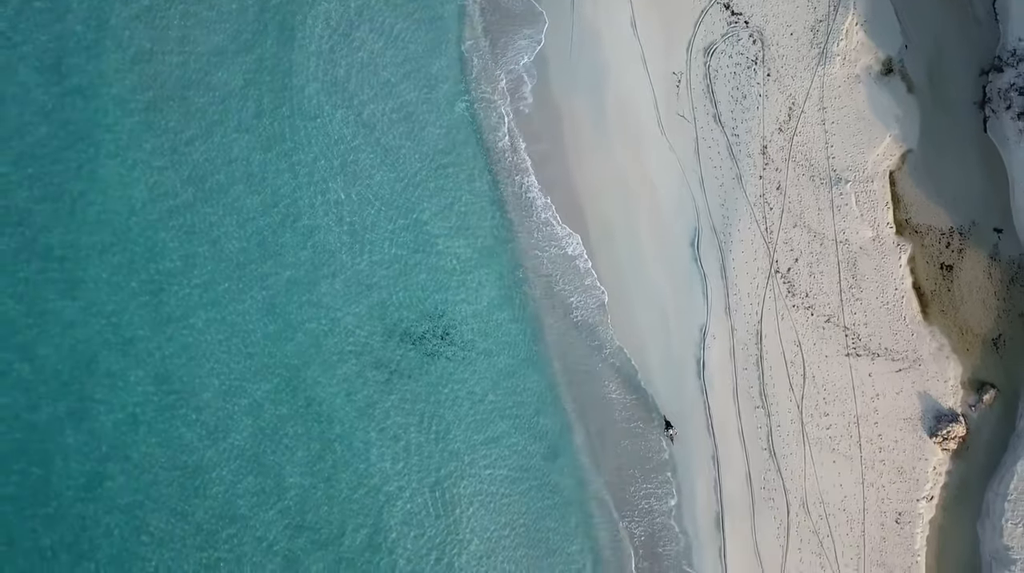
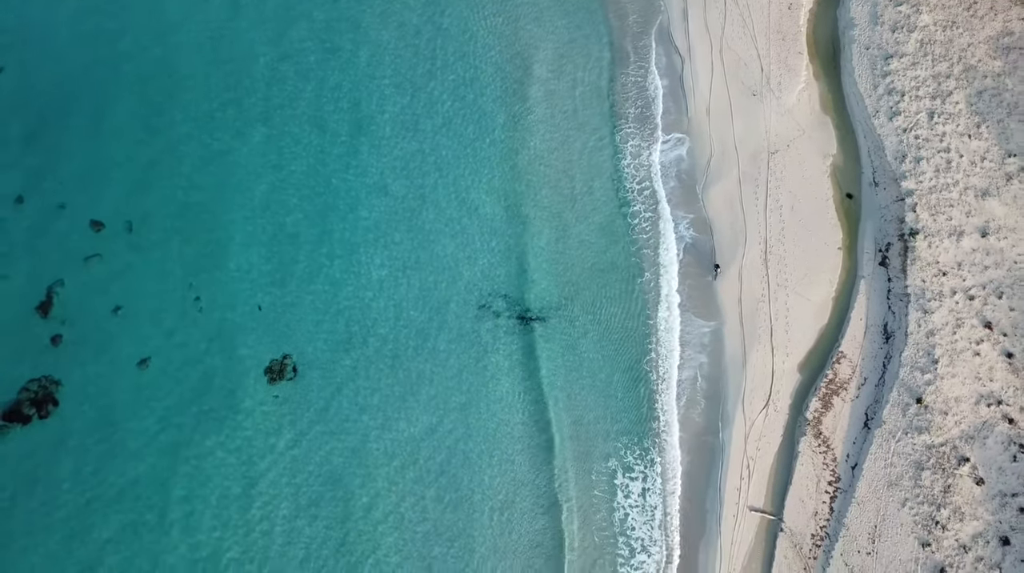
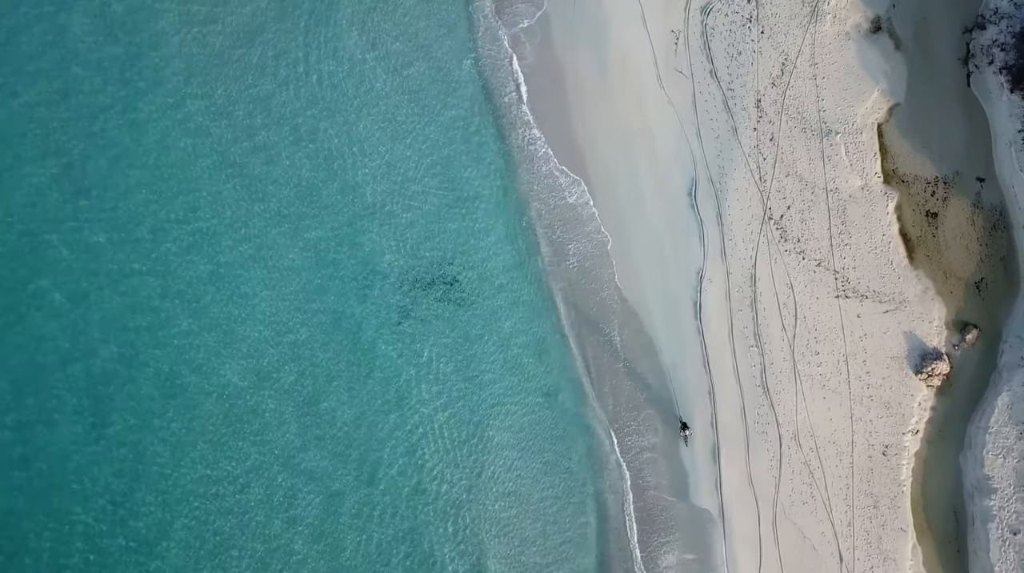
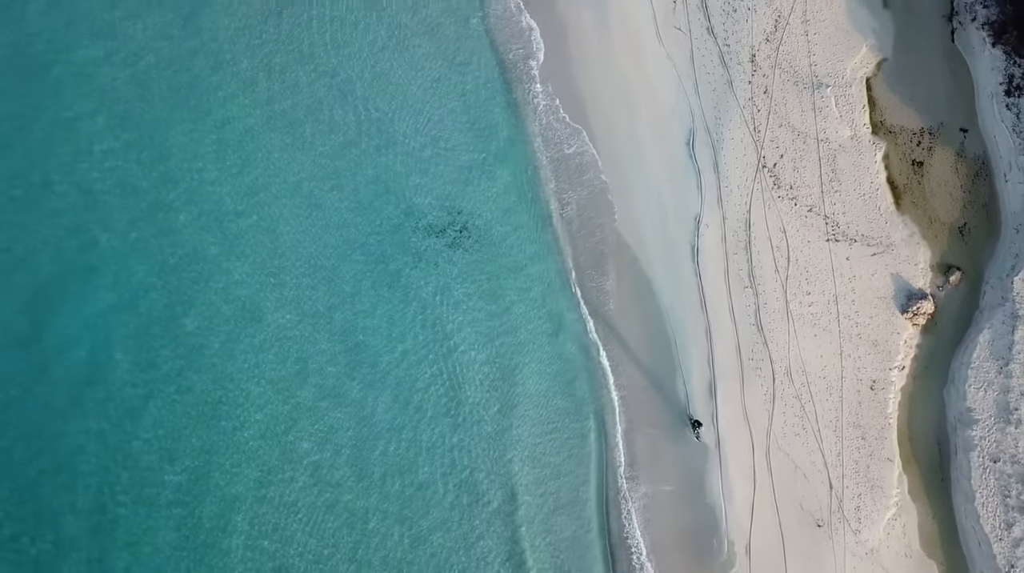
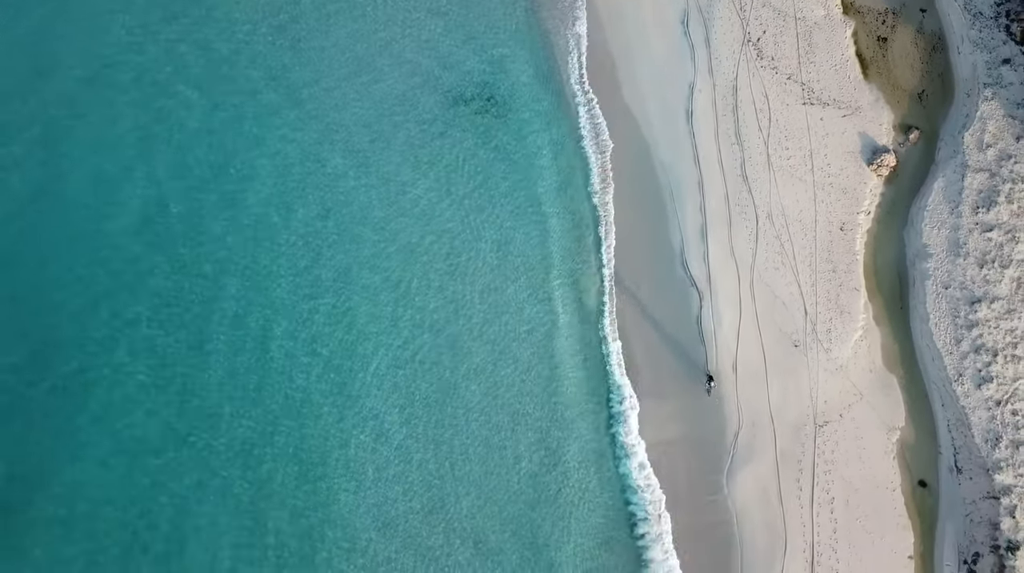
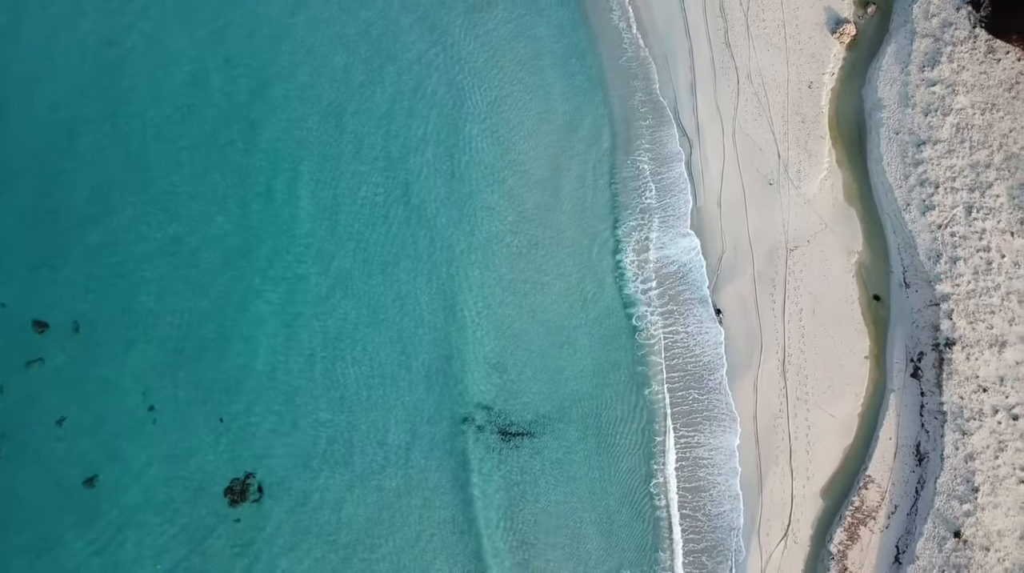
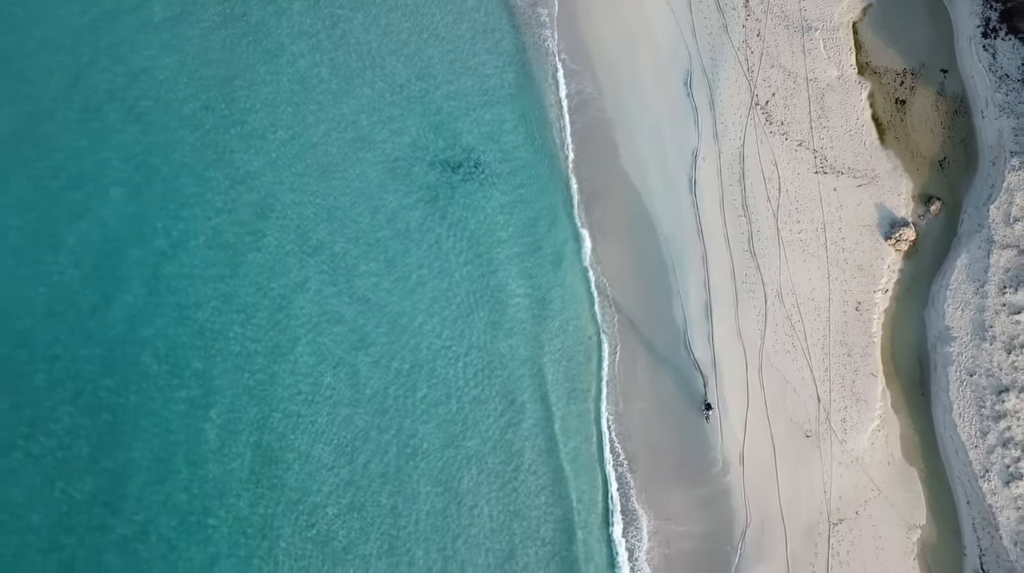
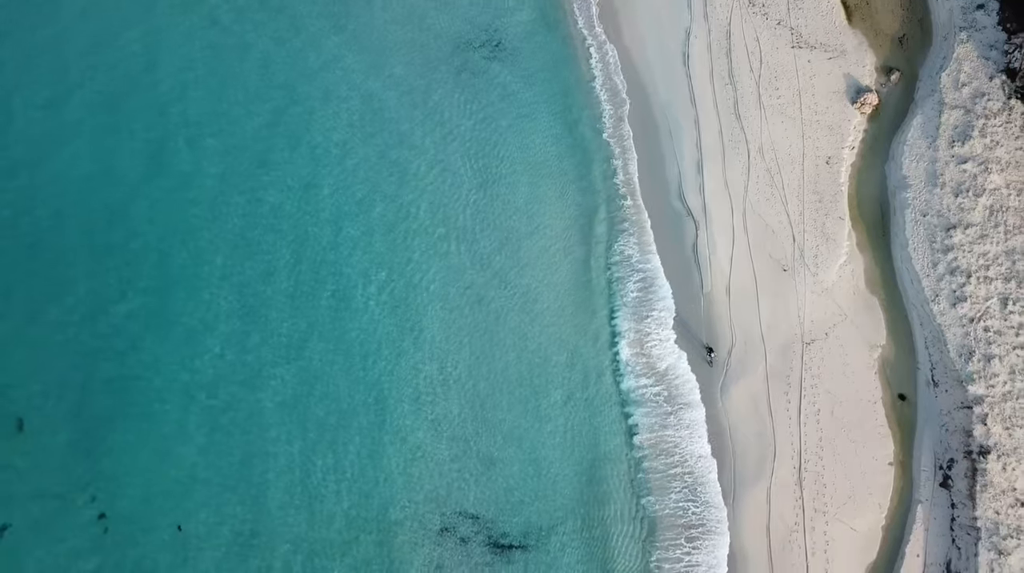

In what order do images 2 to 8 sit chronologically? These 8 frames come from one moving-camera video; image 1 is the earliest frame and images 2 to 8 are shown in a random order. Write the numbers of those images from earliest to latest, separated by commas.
3, 4, 7, 5, 8, 6, 2
